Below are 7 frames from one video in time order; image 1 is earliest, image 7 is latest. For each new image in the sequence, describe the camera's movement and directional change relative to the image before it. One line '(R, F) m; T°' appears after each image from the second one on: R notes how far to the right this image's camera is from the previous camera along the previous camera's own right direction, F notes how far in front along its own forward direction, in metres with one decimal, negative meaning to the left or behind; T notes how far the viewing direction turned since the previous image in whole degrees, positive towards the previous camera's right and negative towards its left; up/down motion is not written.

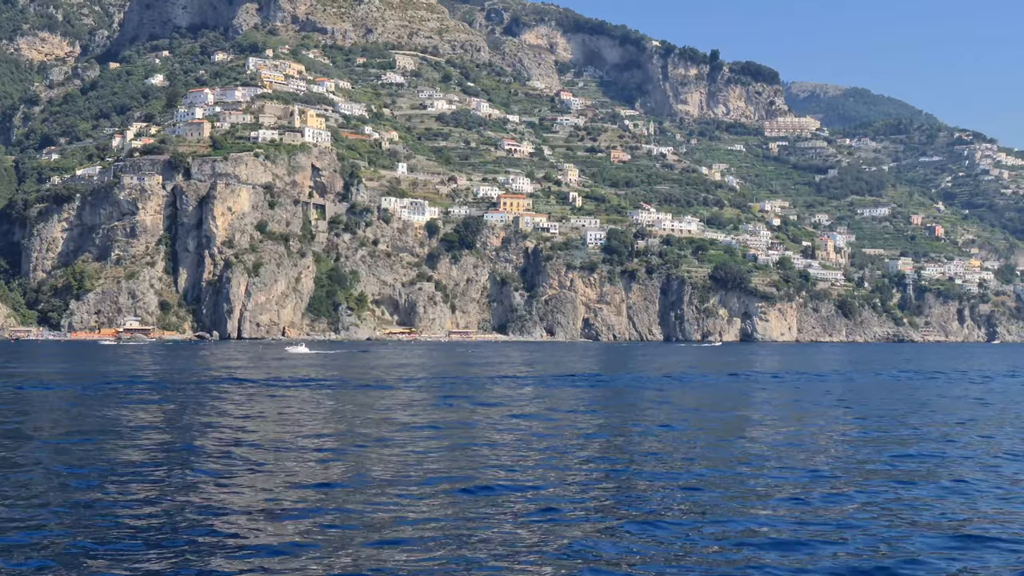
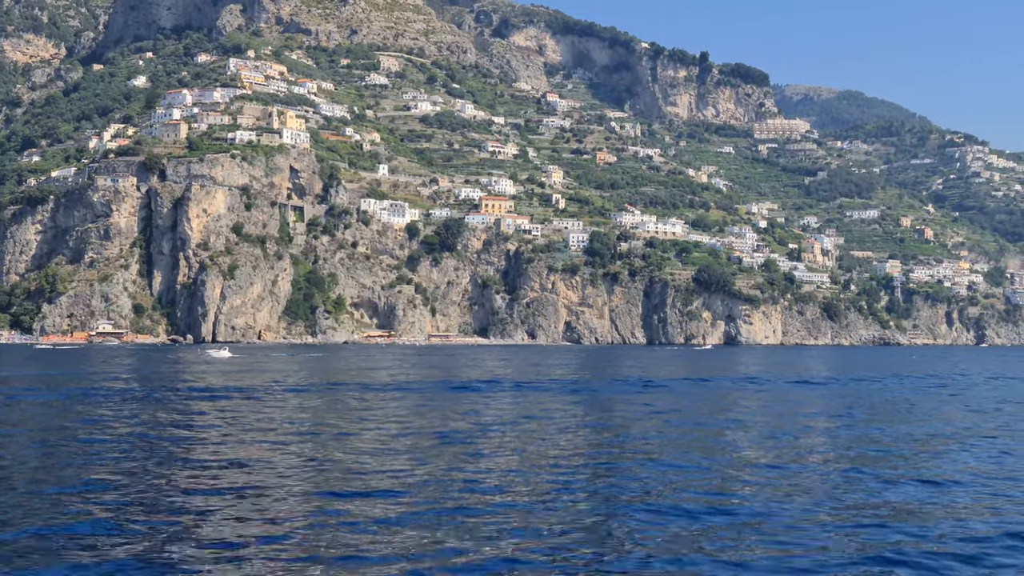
(+1.4, +1.2) m; 0°
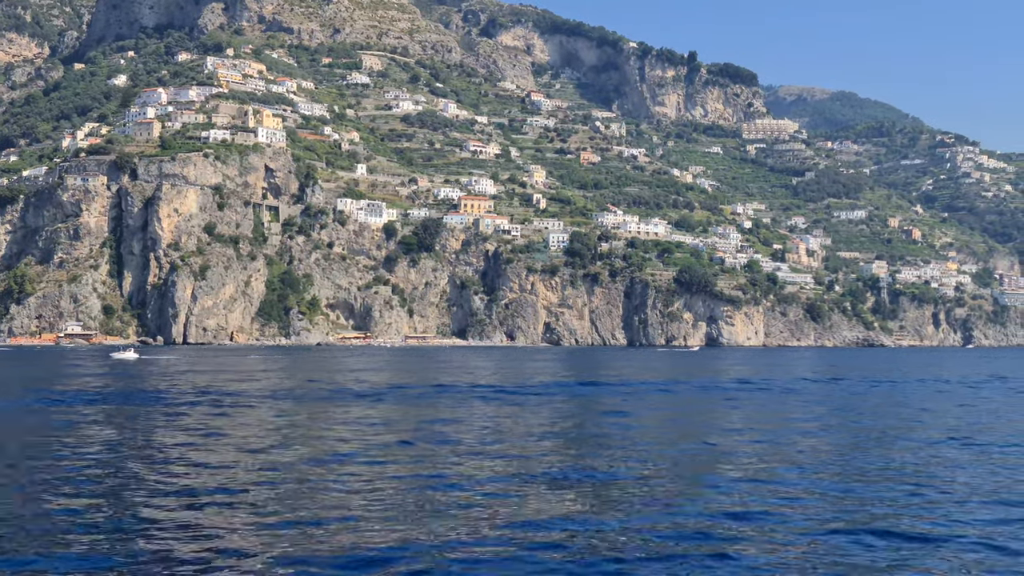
(+1.6, +1.4) m; 0°
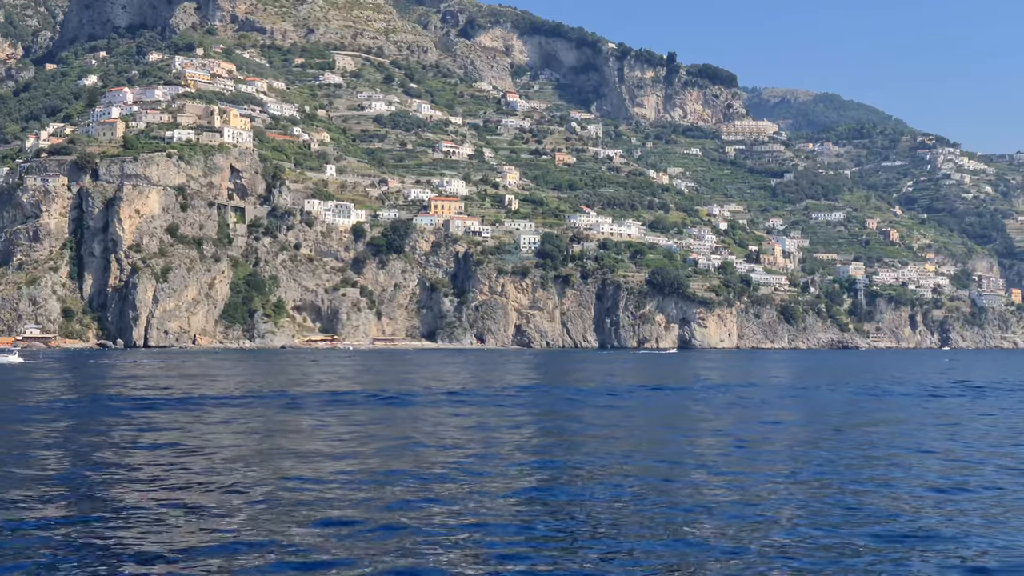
(+1.6, +1.3) m; +1°
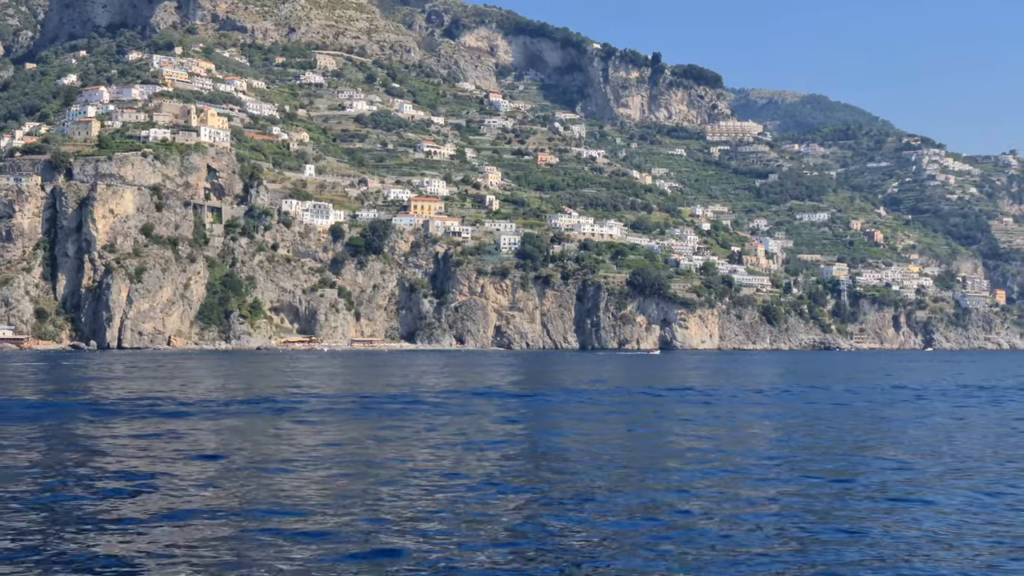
(+0.8, +0.8) m; 0°
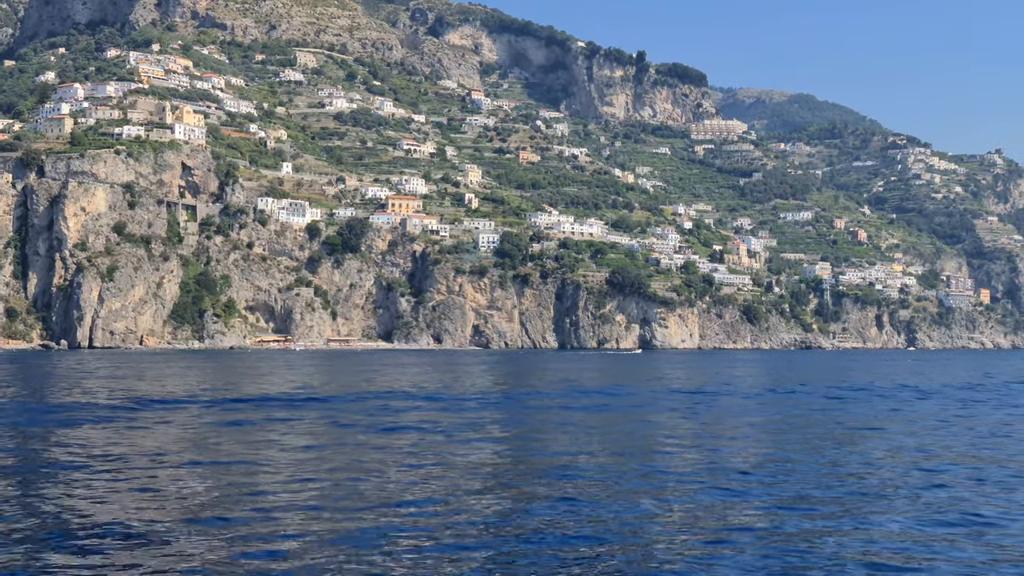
(+1.1, +0.8) m; 0°
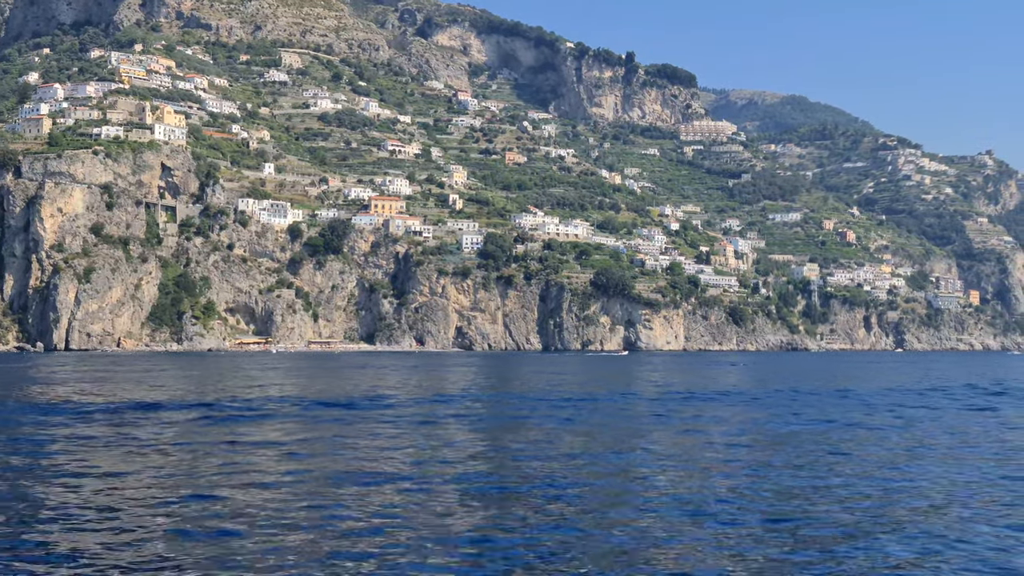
(+1.0, +0.8) m; 0°
